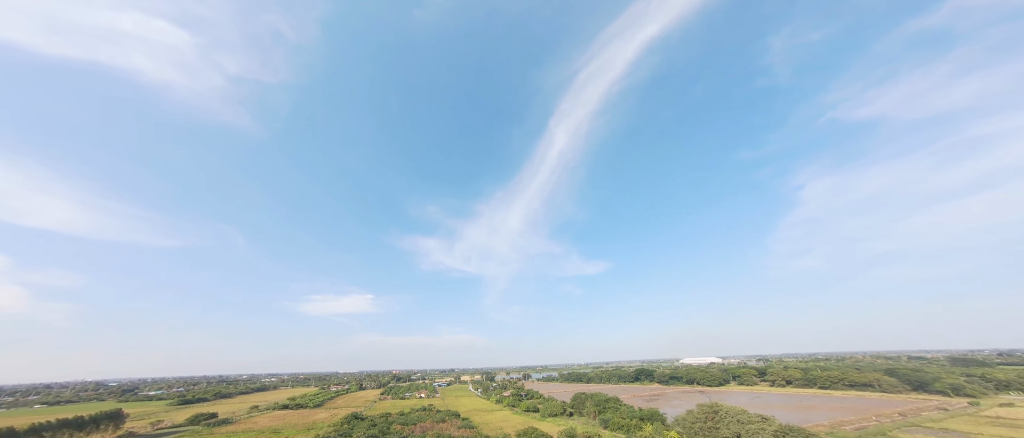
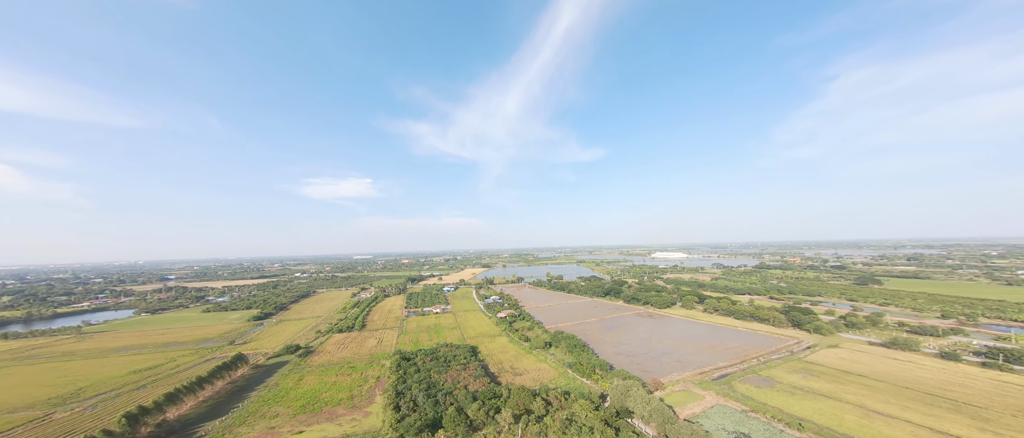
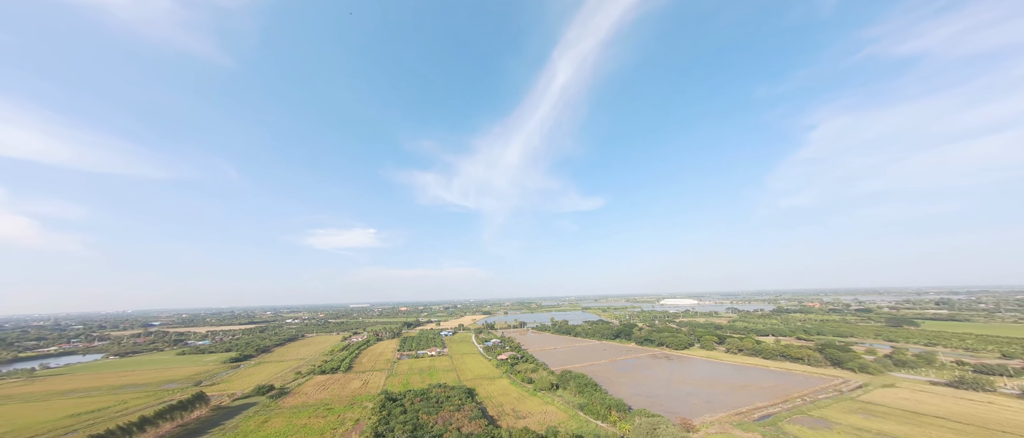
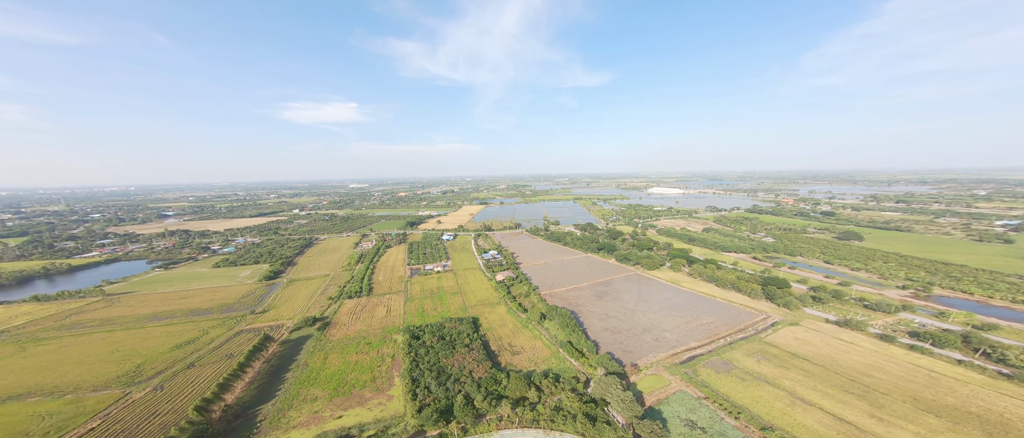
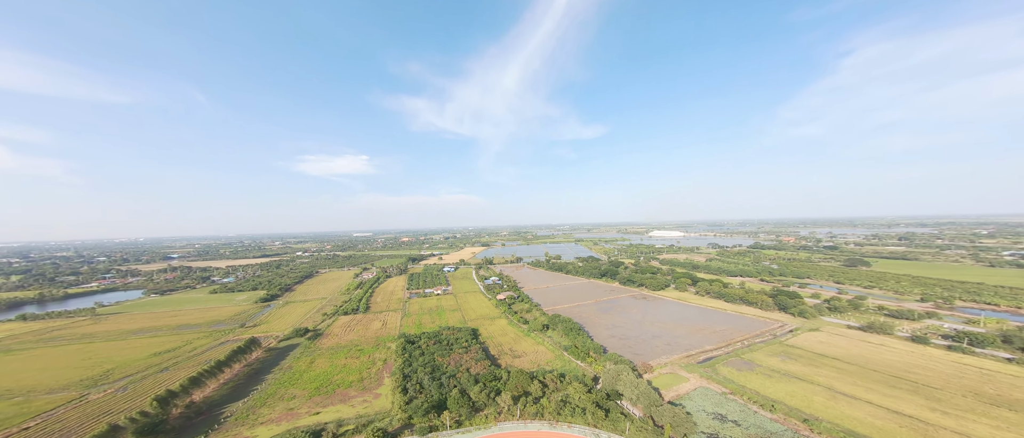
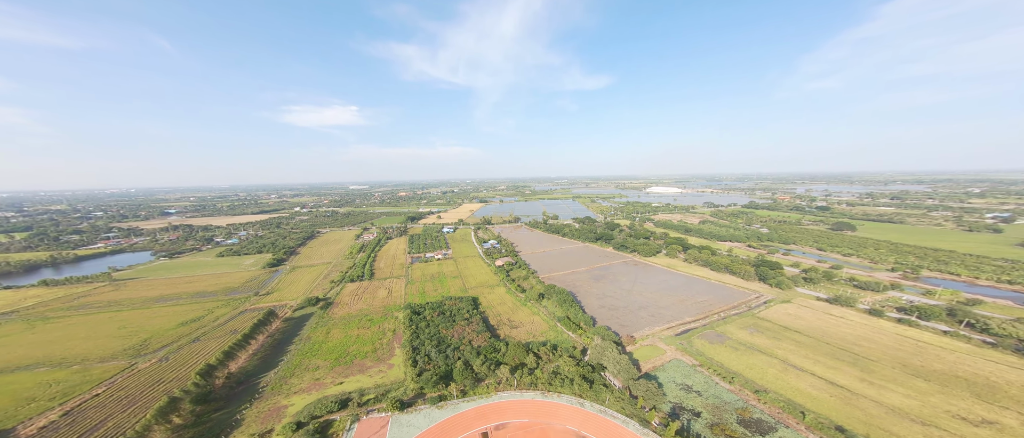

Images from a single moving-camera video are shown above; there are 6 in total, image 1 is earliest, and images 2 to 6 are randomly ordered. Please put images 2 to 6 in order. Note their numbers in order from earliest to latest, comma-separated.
3, 2, 5, 6, 4
